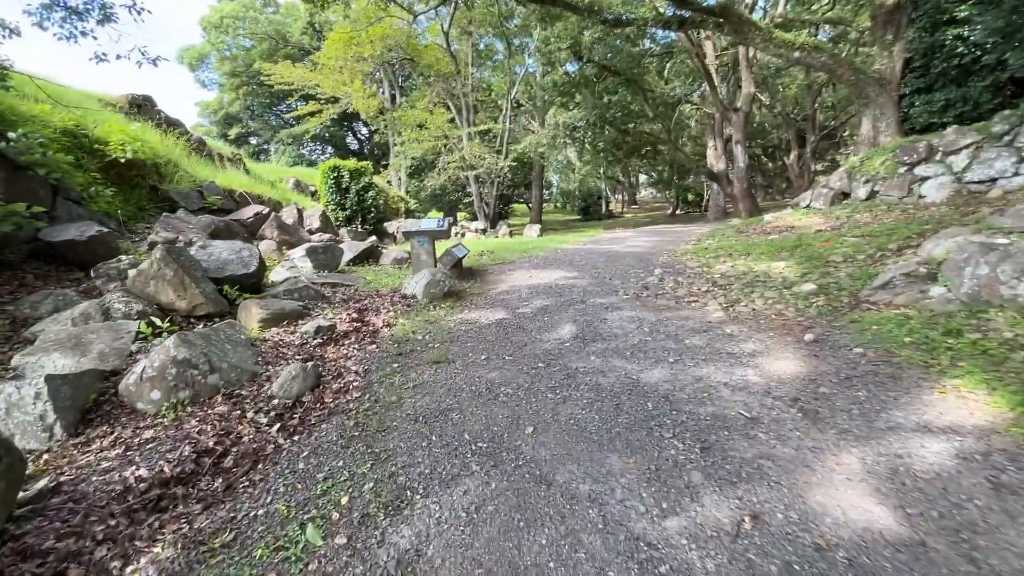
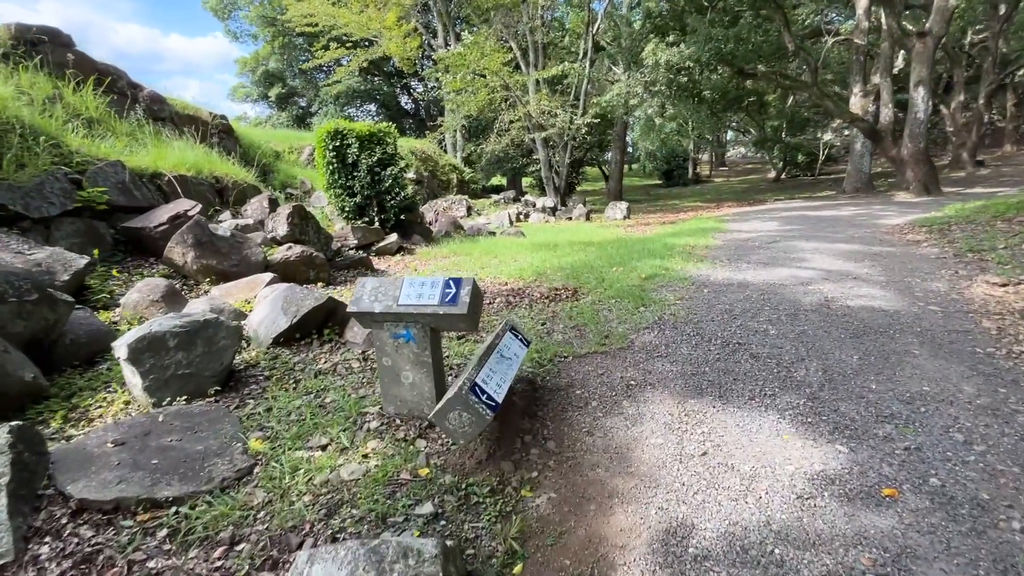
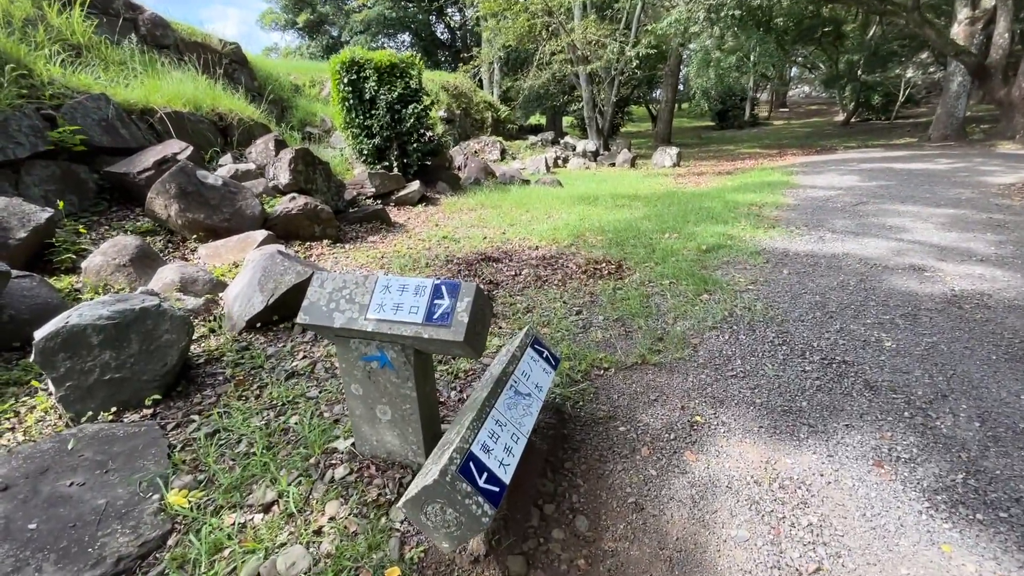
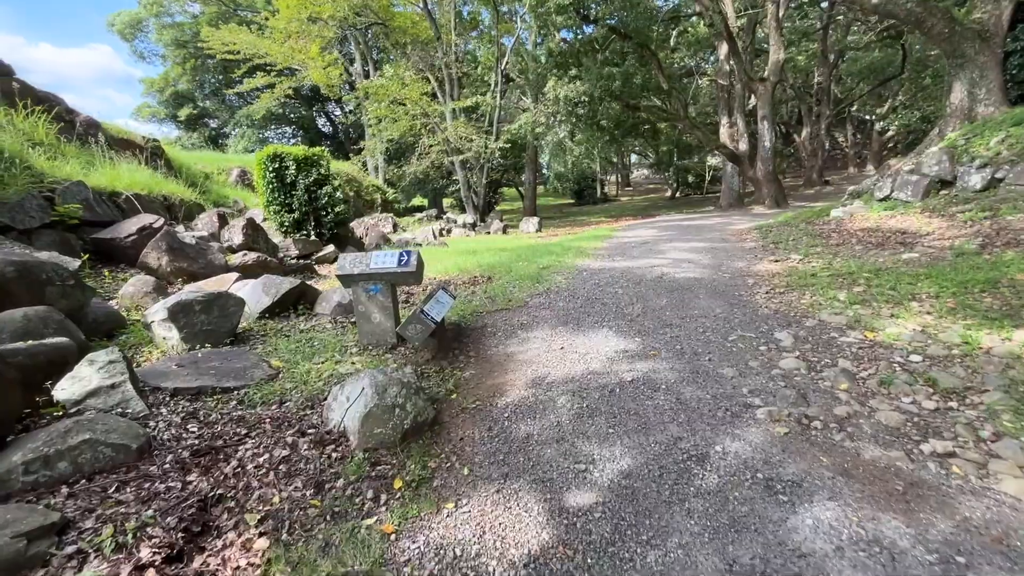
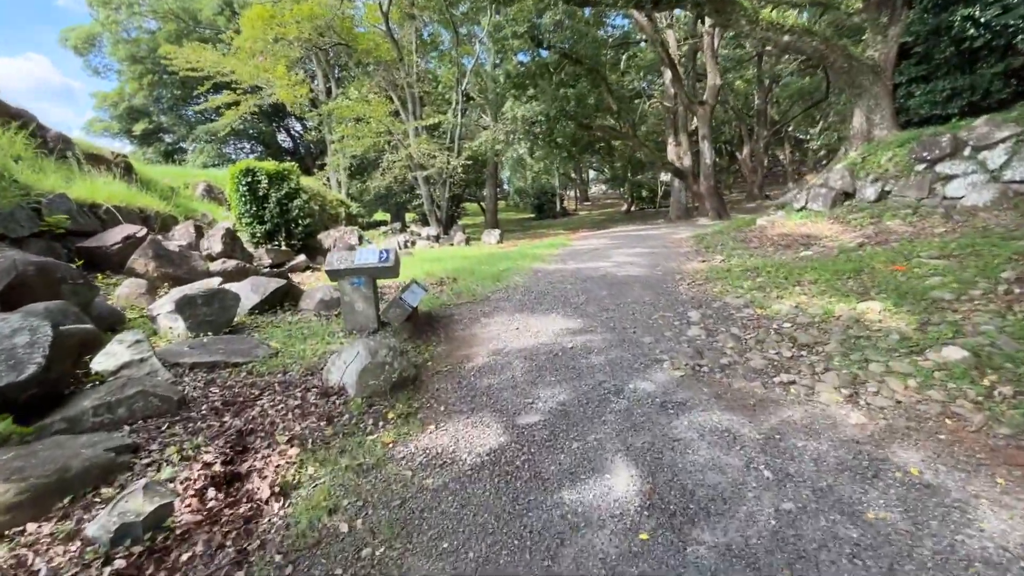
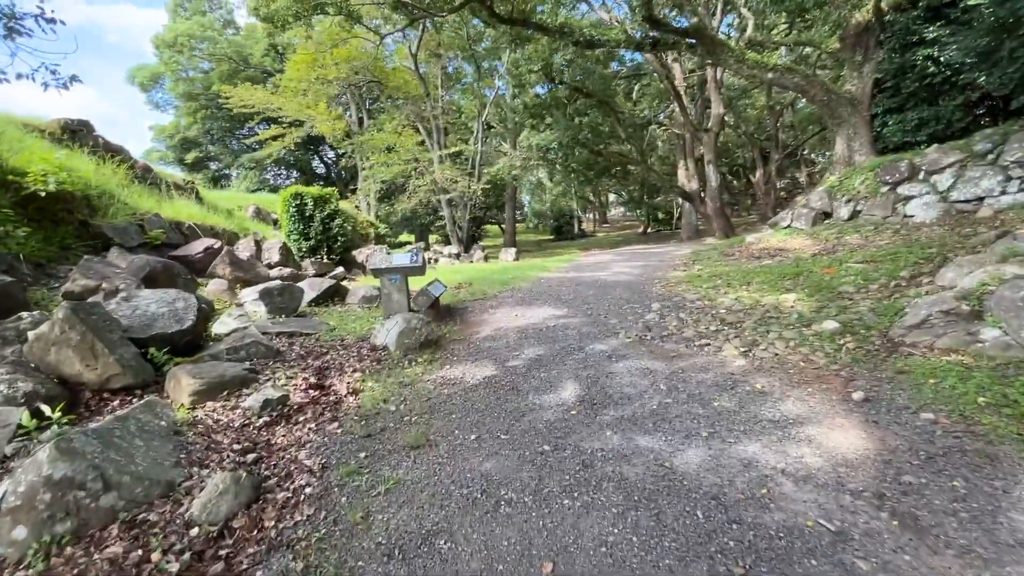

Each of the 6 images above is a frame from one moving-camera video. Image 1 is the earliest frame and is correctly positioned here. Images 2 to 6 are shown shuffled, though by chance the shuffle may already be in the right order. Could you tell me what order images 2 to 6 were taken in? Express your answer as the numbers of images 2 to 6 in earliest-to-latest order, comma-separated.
6, 5, 4, 2, 3
